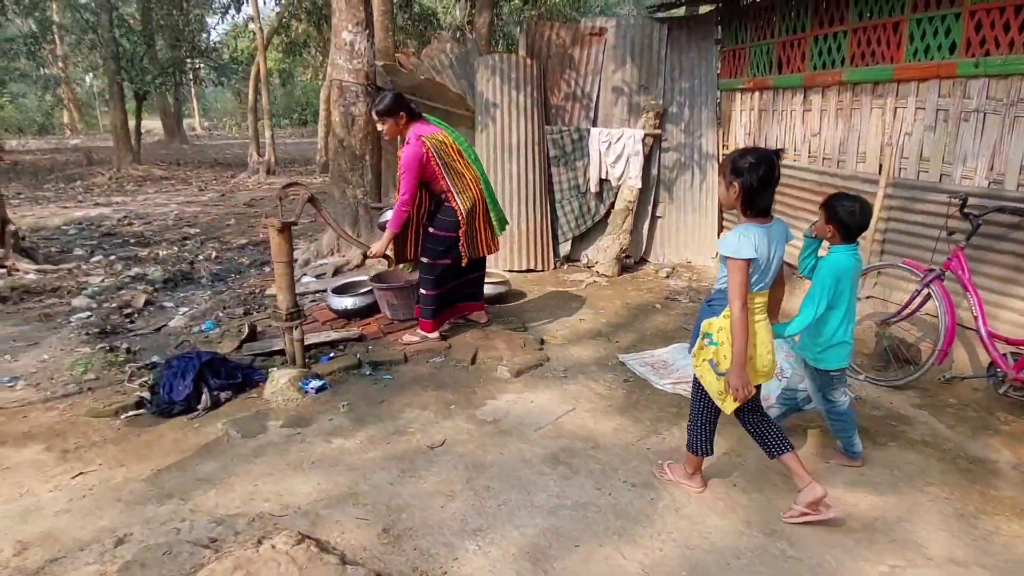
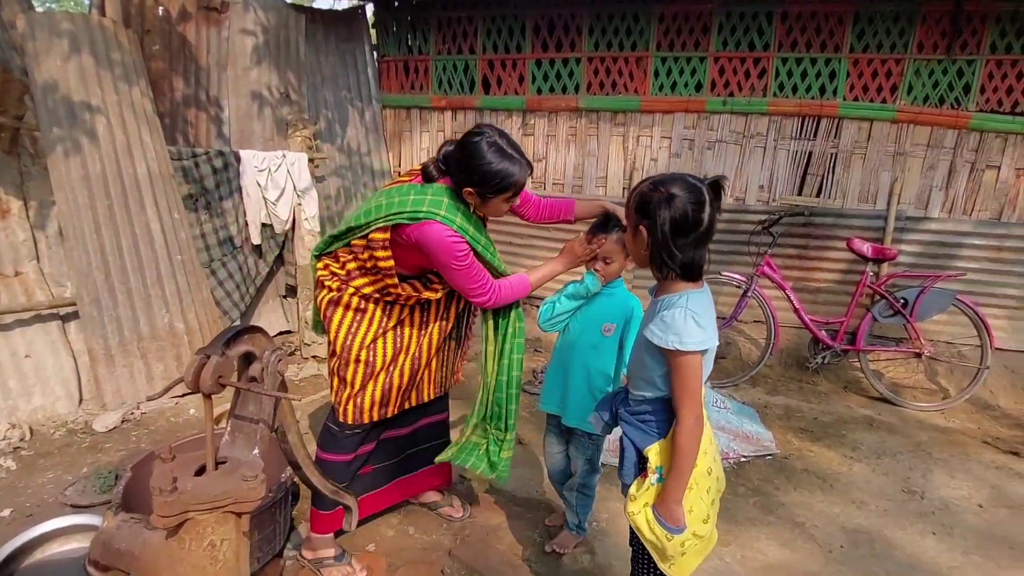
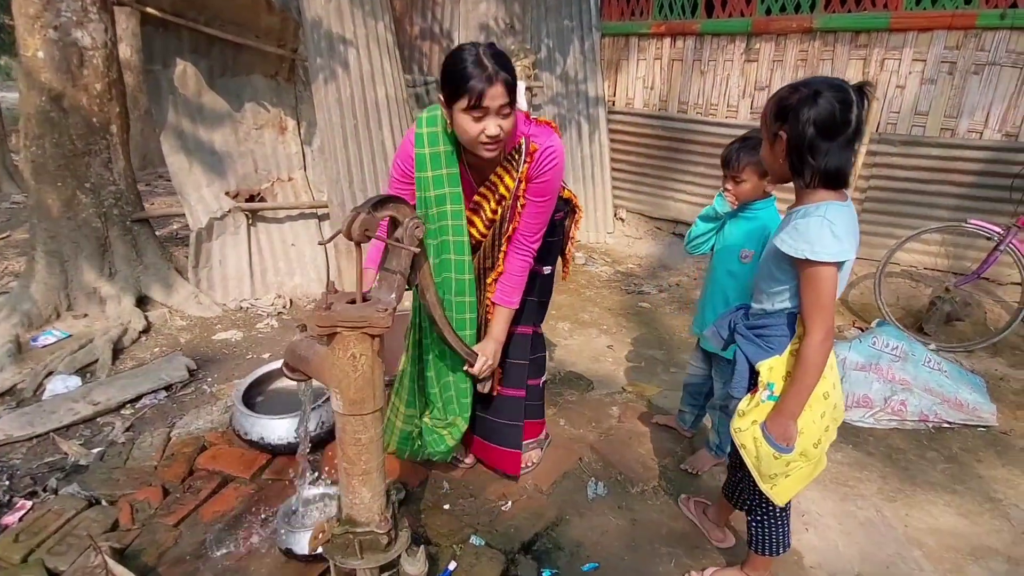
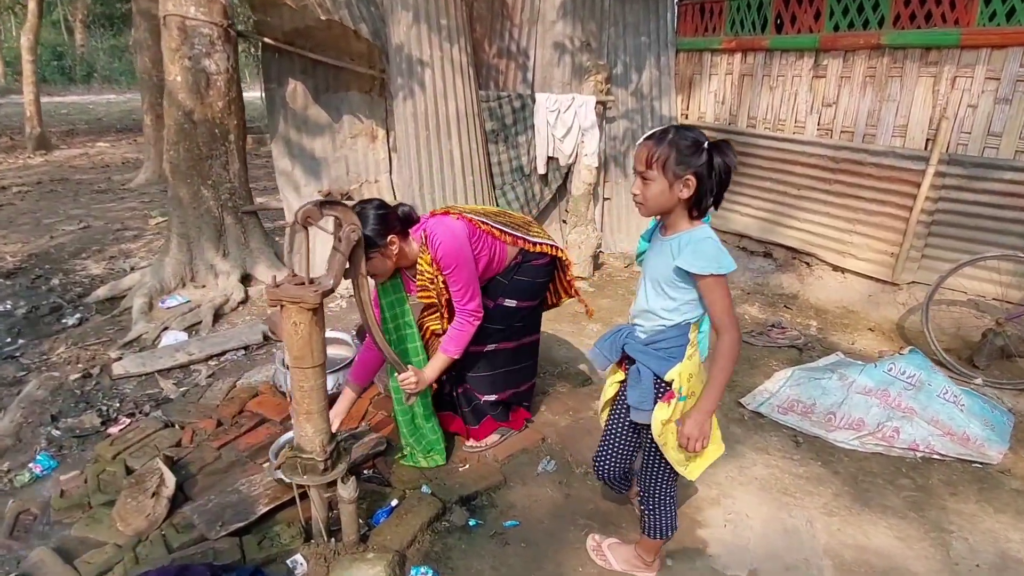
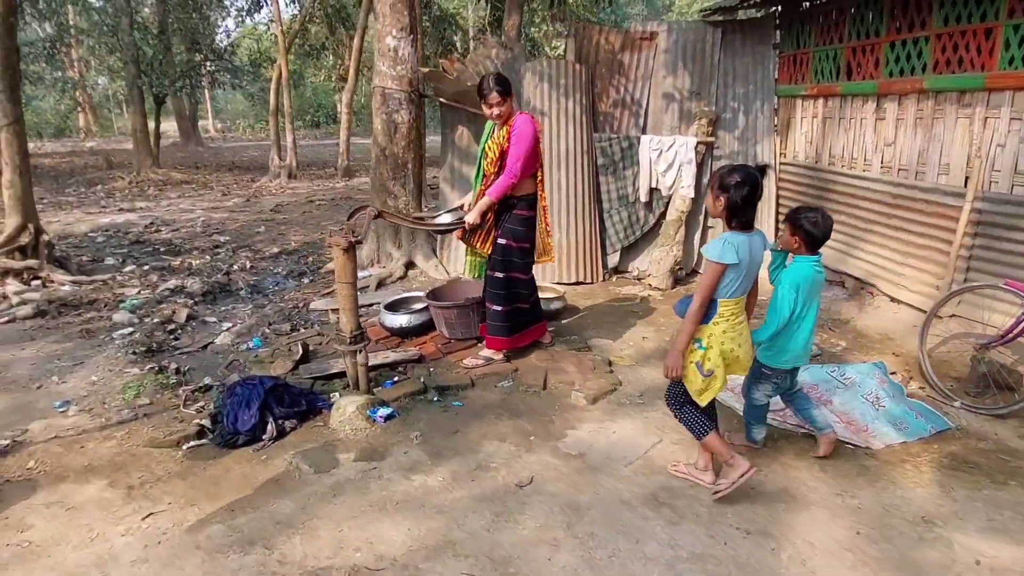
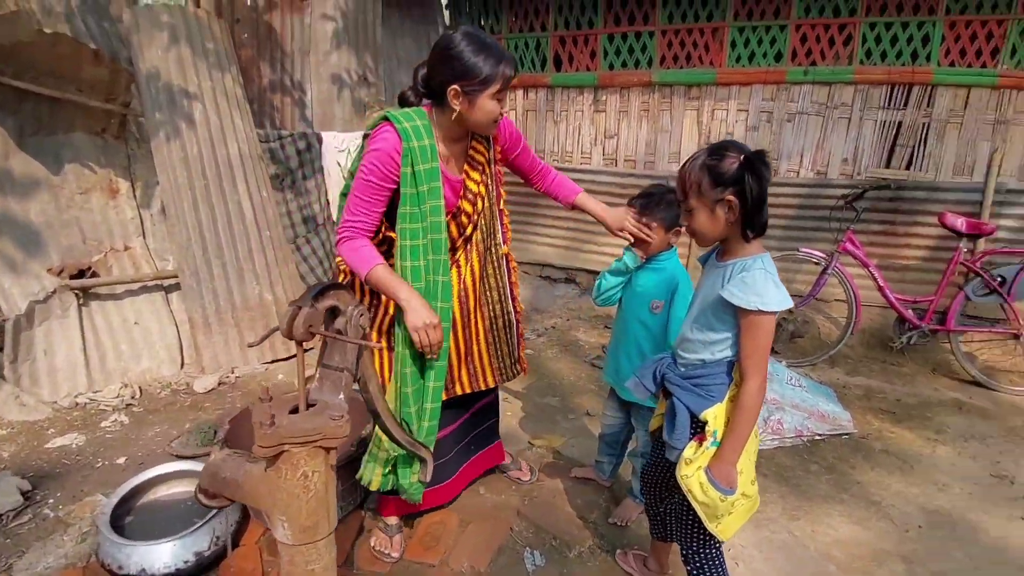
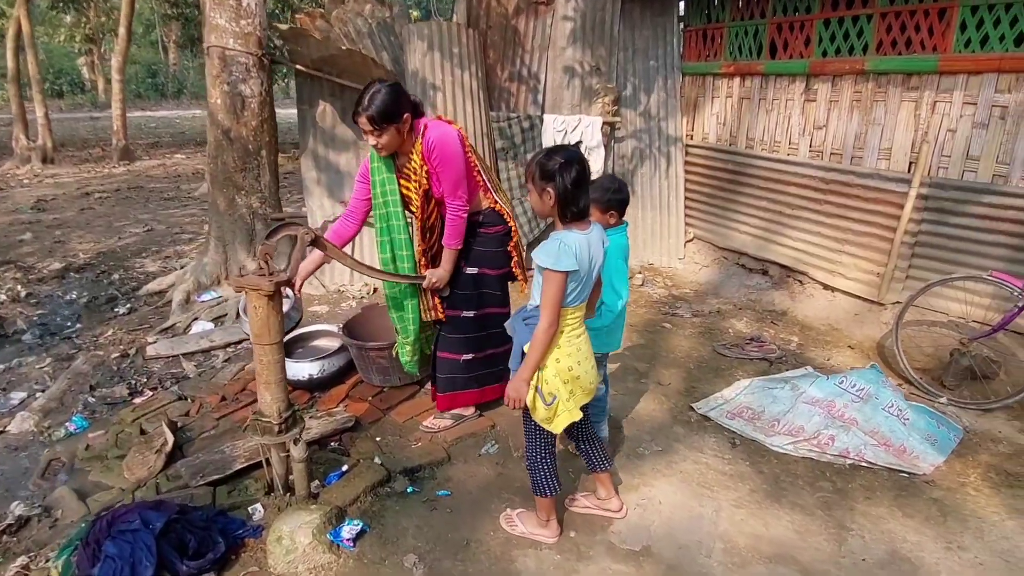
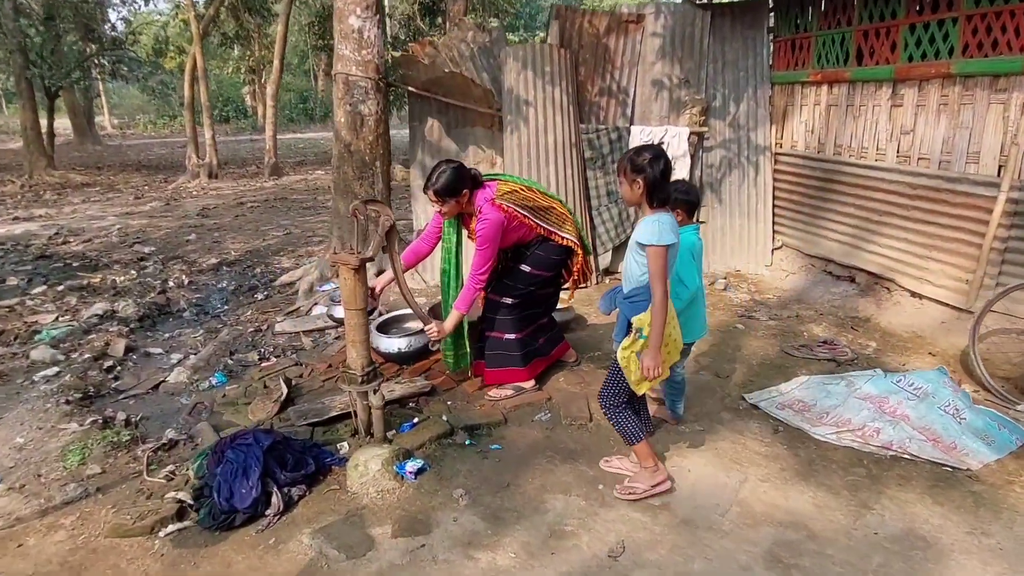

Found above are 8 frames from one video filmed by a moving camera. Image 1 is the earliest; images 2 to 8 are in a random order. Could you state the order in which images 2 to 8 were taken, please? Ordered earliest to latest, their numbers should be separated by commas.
5, 8, 7, 4, 3, 6, 2
